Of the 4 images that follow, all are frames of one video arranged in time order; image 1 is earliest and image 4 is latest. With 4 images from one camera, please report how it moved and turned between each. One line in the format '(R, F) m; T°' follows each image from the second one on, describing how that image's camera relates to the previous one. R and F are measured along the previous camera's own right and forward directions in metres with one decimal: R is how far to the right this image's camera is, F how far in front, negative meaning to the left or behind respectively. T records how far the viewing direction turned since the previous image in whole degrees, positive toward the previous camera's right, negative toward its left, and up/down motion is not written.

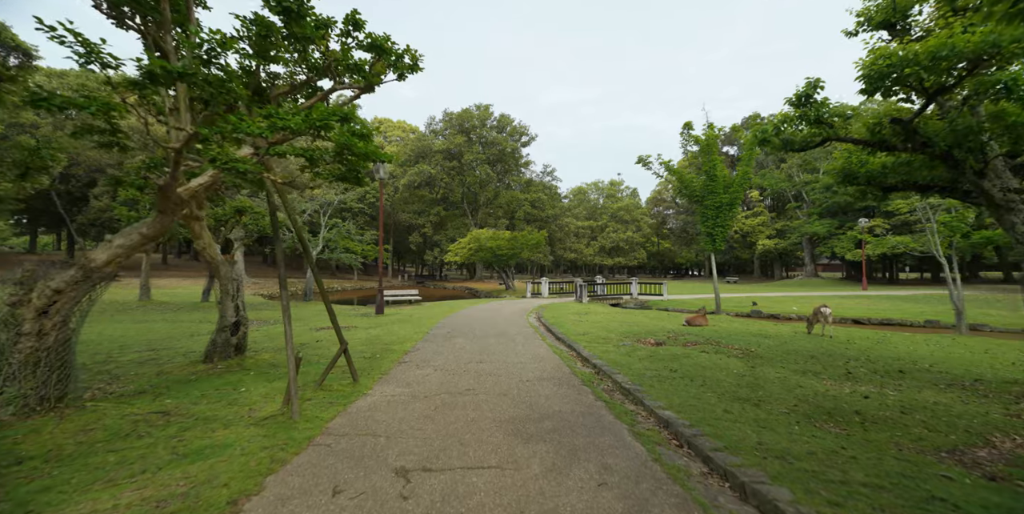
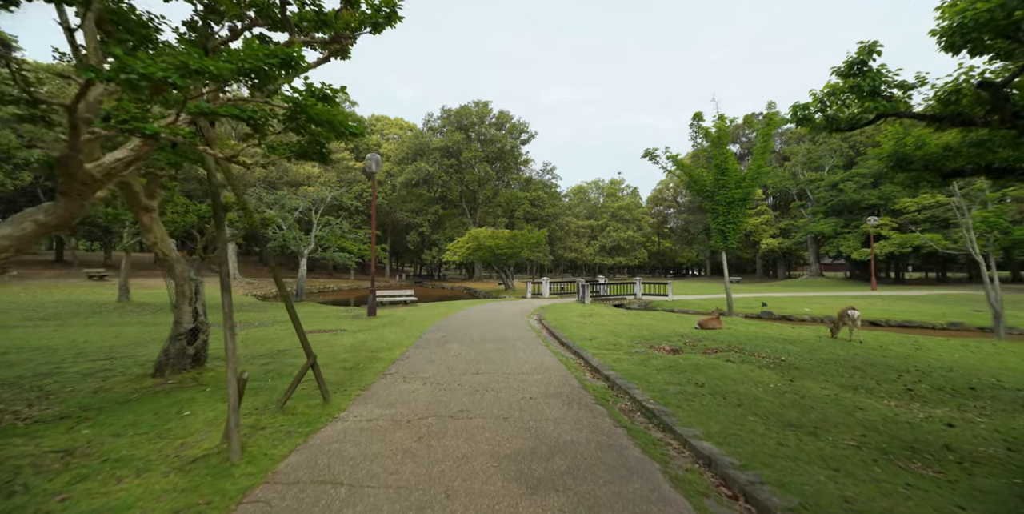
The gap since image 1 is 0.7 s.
(0.0, +0.8) m; 0°
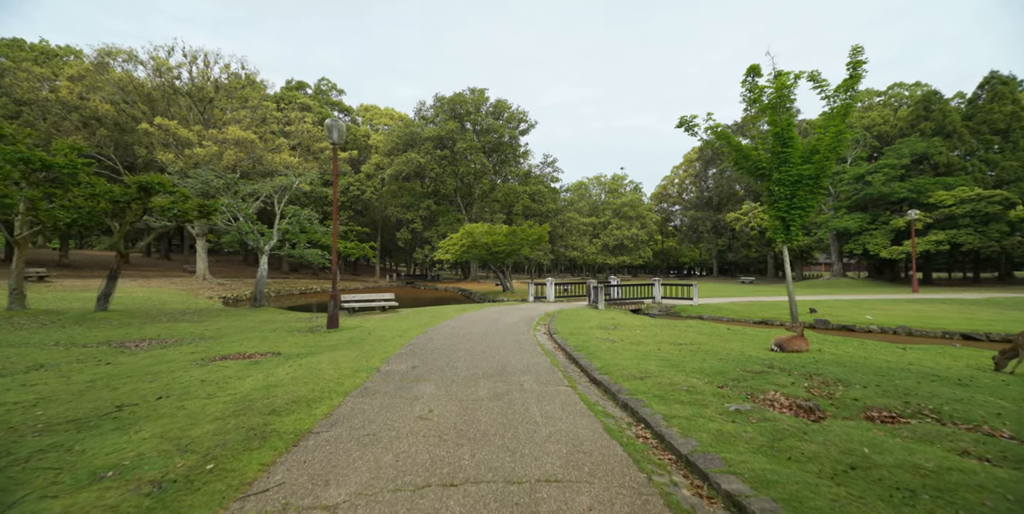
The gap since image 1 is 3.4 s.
(-0.1, +3.3) m; 0°
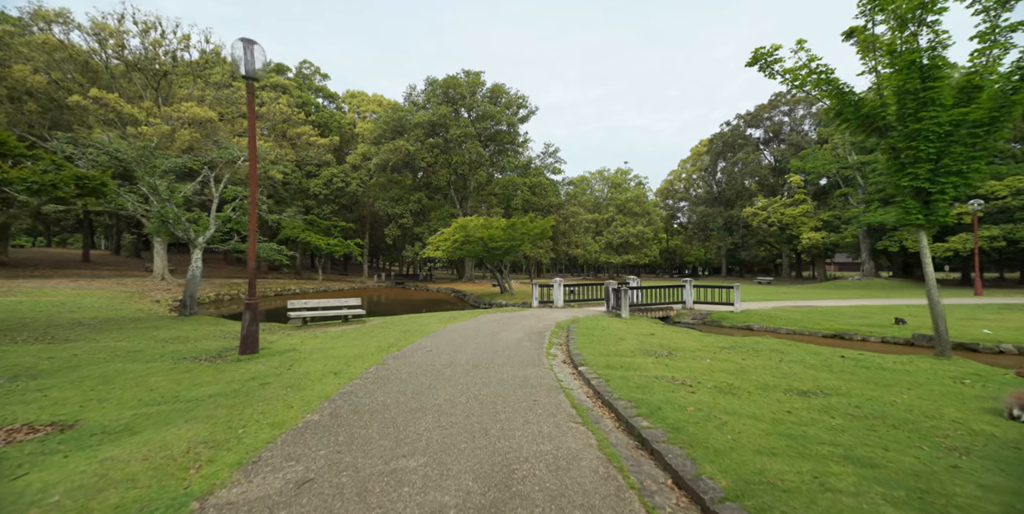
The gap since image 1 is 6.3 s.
(-0.1, +4.0) m; 0°
